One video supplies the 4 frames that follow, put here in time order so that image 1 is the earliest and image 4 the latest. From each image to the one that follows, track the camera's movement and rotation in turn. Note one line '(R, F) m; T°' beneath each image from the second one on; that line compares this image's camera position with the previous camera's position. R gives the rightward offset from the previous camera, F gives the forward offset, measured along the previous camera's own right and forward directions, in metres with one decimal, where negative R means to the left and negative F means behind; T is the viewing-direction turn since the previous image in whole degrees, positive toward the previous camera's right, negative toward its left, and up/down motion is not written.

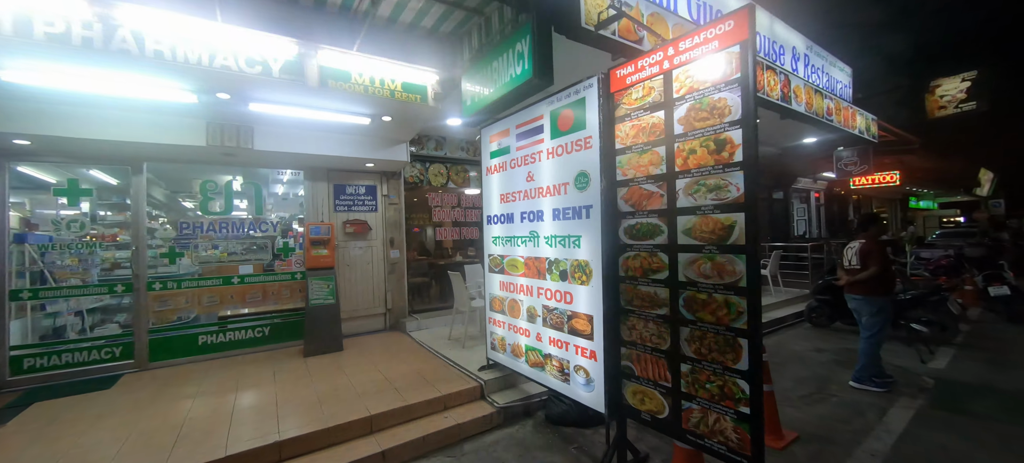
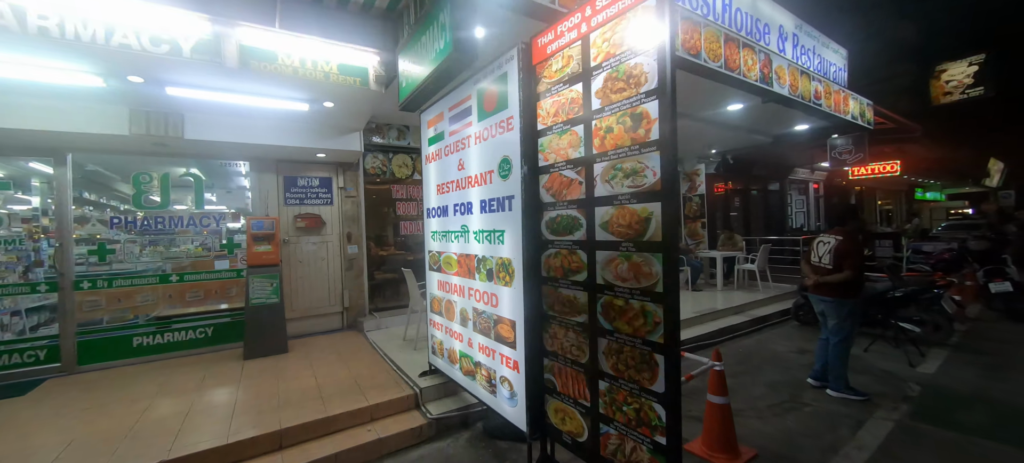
(+0.6, +0.3) m; -1°
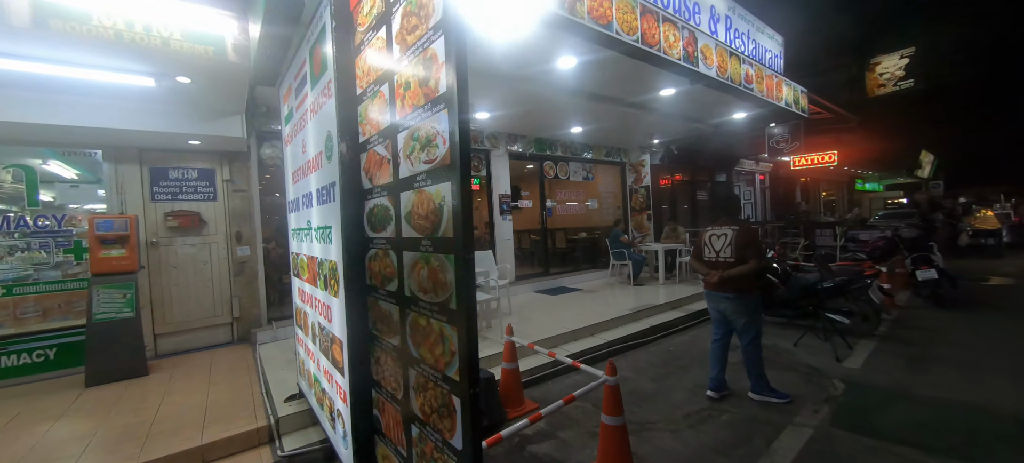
(+0.7, +0.4) m; +4°
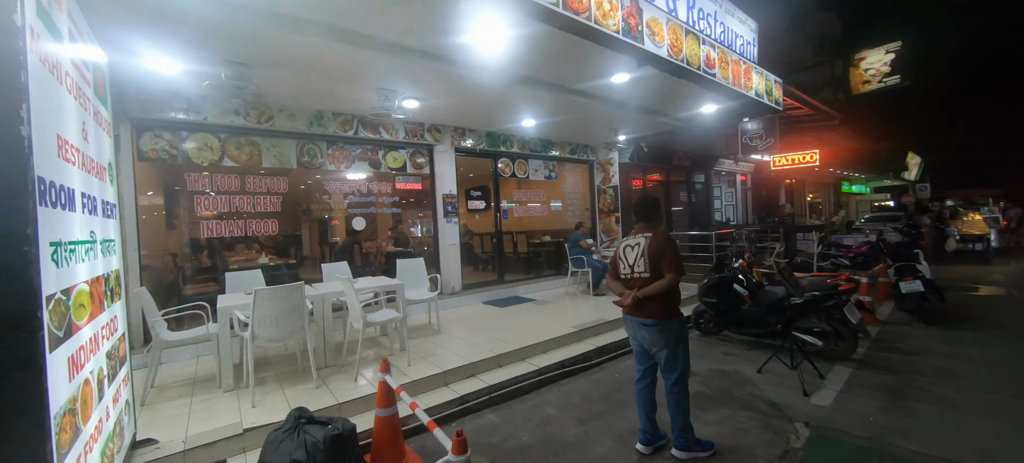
(+0.8, +0.7) m; +1°
